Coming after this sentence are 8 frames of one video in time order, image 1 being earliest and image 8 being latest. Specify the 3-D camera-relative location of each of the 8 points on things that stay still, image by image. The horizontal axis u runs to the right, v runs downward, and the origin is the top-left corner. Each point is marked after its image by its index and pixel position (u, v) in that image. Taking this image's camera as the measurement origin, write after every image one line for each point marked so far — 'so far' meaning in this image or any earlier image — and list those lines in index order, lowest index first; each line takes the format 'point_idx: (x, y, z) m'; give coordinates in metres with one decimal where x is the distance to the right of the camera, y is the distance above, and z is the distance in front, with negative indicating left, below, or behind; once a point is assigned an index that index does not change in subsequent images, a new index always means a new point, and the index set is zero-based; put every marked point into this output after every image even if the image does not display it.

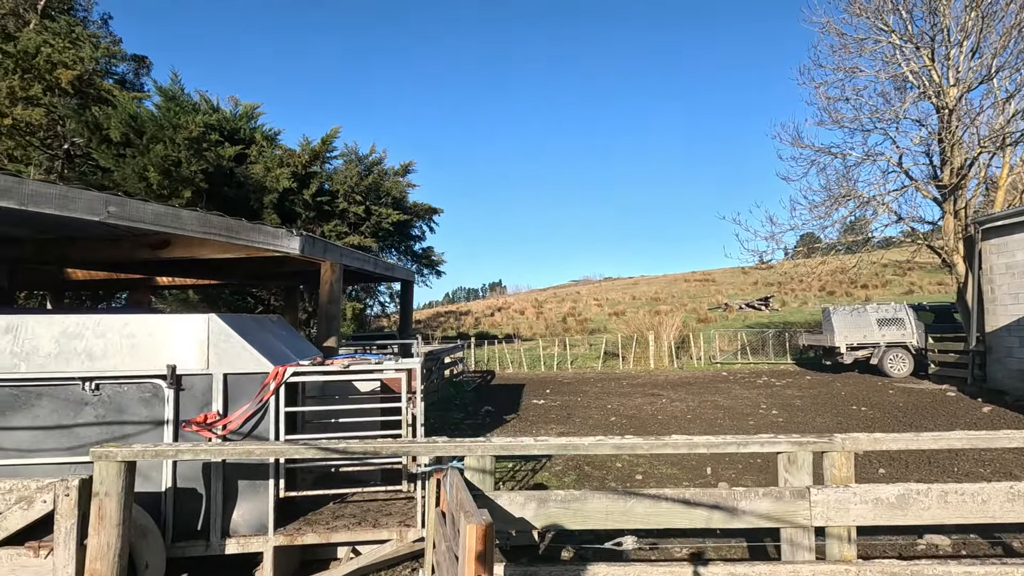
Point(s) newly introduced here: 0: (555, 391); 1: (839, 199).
0: (+1.2, -2.9, +15.2) m
1: (+10.0, +2.7, +16.7) m
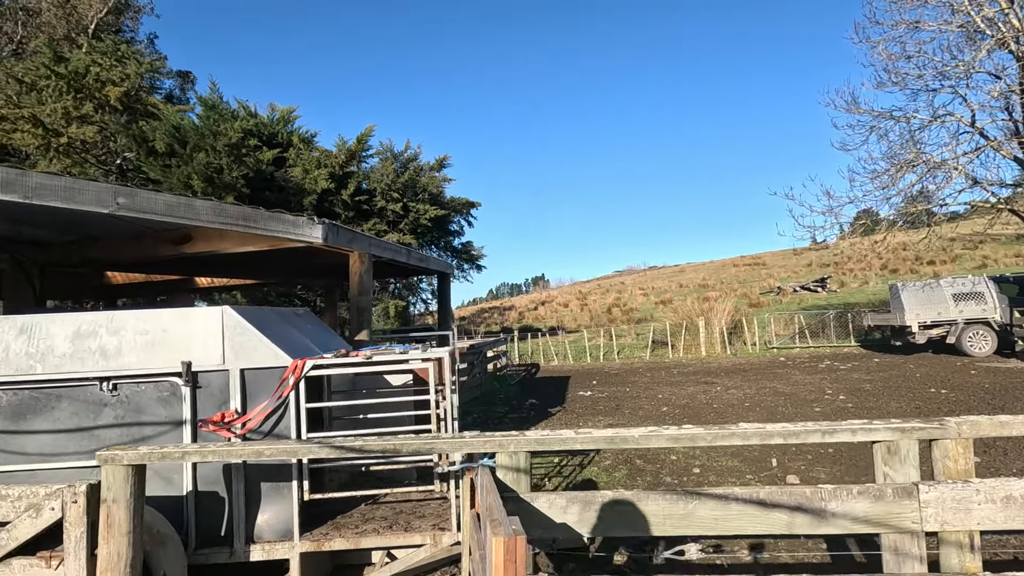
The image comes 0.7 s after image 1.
0: (+2.5, -2.6, +14.7) m
1: (+11.1, +3.4, +15.4) m
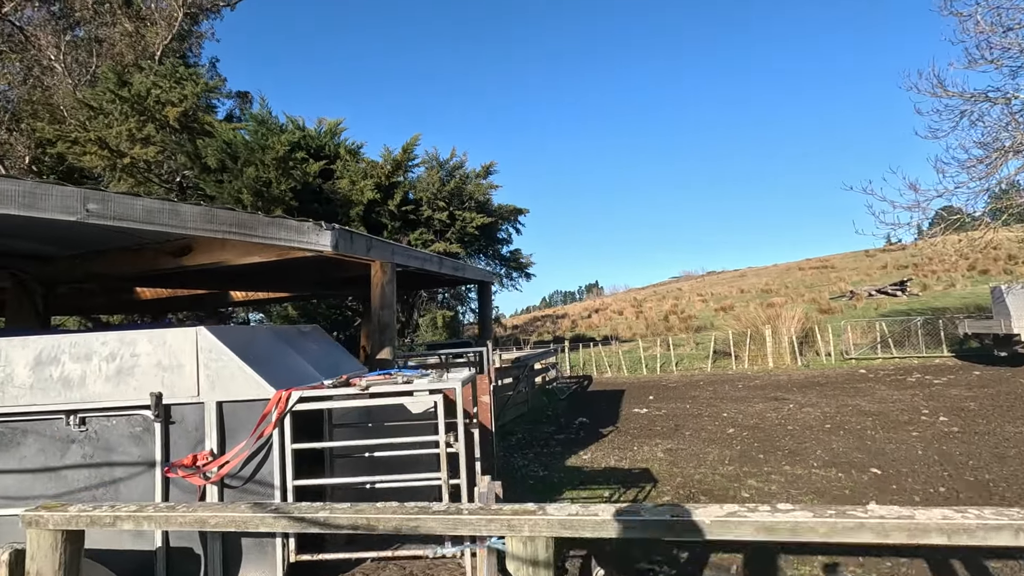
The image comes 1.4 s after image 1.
0: (+3.8, -2.8, +13.7) m
1: (+12.3, +3.3, +13.6) m
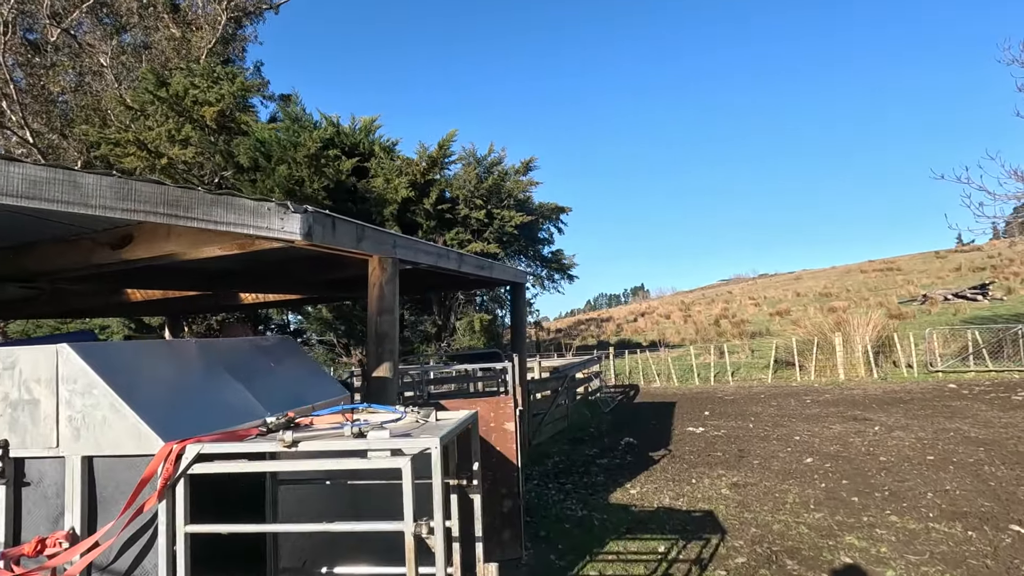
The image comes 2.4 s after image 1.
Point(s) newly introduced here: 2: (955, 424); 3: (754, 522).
0: (+4.6, -2.8, +12.2) m
1: (+13.2, +3.3, +11.4) m
2: (+8.3, -2.5, +10.0) m
3: (+2.4, -2.3, +5.2) m
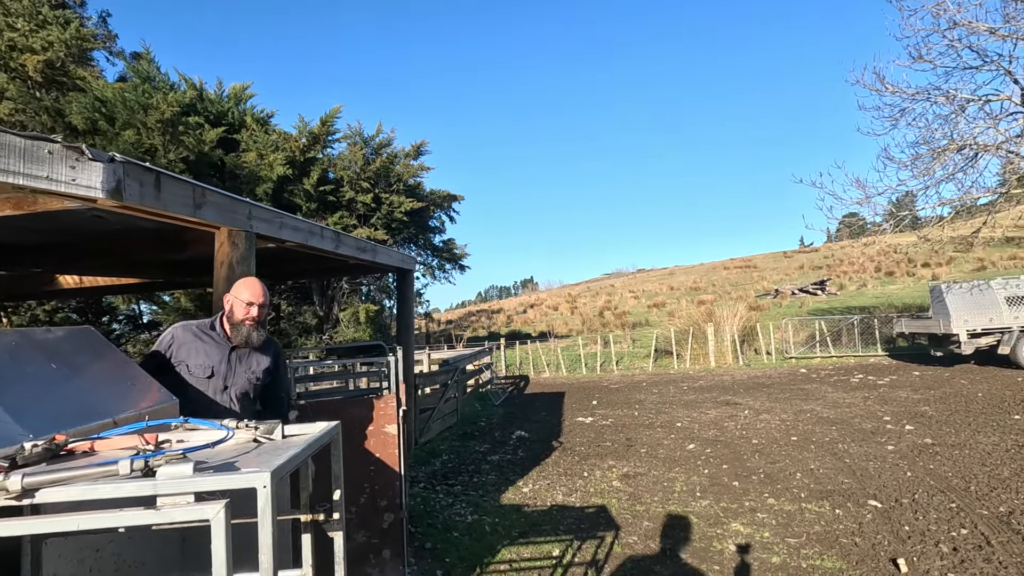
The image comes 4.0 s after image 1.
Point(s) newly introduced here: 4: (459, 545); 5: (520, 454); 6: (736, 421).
0: (+2.1, -2.6, +12.4) m
1: (+10.7, +3.4, +13.3) m
2: (+6.1, -2.4, +11.0) m
3: (+1.3, -2.2, +5.2) m
4: (-0.4, -2.2, +4.5) m
5: (+0.1, -2.4, +7.6) m
6: (+4.0, -2.4, +9.7) m
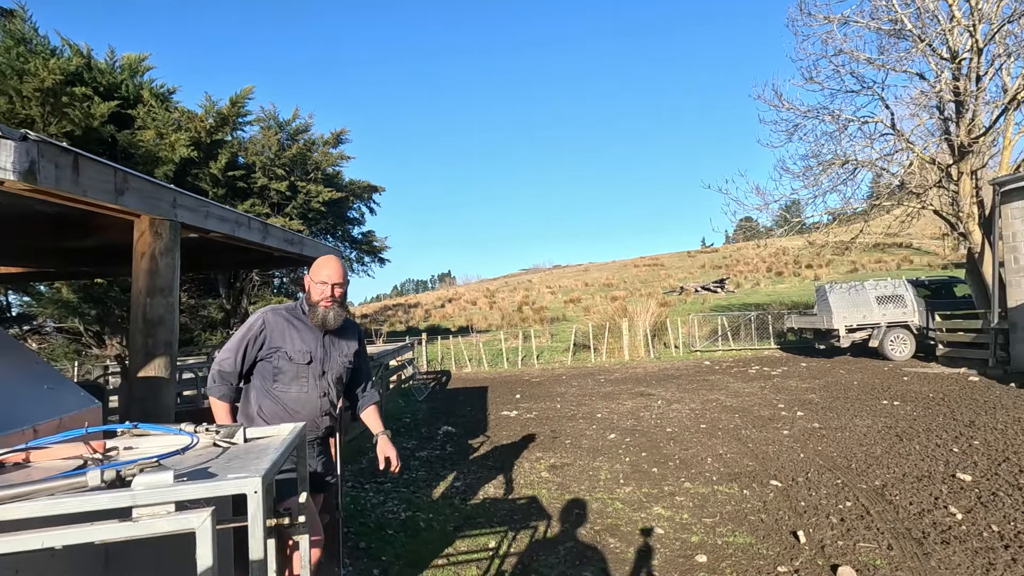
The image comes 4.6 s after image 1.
0: (+0.3, -2.5, +12.7) m
1: (+8.8, +3.4, +14.9) m
2: (+4.5, -2.4, +11.9) m
3: (+0.6, -2.2, +5.4) m
4: (-1.0, -2.1, +4.5) m
5: (-0.9, -2.3, +7.6) m
6: (+2.7, -2.3, +10.2) m
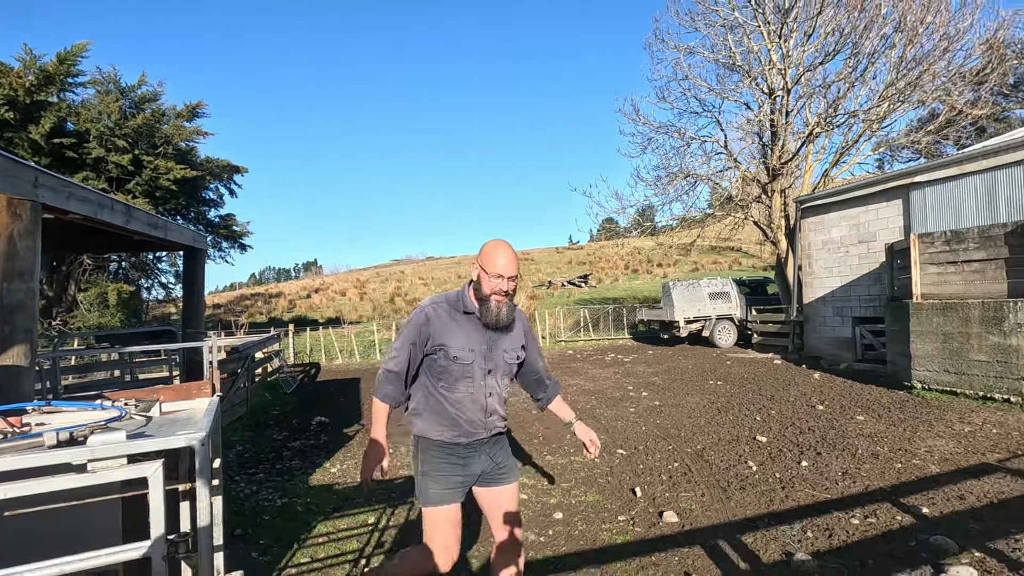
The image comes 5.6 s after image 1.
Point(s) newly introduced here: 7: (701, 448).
0: (-2.7, -2.3, +12.9) m
1: (+5.1, +3.5, +16.9) m
2: (+1.5, -2.3, +13.1) m
3: (-0.7, -2.1, +5.8) m
4: (-2.0, -2.0, +4.6) m
5: (-2.7, -2.2, +7.6) m
6: (+0.1, -2.2, +11.0) m
7: (+2.5, -2.1, +7.0) m
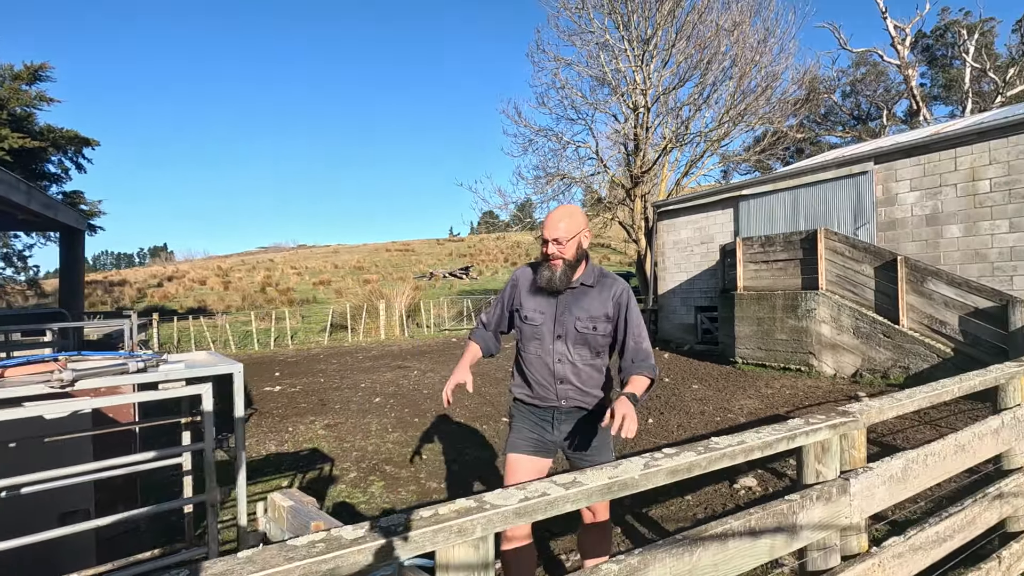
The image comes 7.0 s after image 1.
0: (-5.5, -2.0, +12.8) m
1: (+1.4, +3.7, +18.4) m
2: (-1.3, -2.0, +13.9) m
3: (-1.9, -1.9, +6.4) m
4: (-3.0, -1.9, +4.9) m
5: (-4.3, -1.9, +7.7) m
6: (-2.3, -2.0, +11.6) m
7: (+0.9, -1.9, +8.2) m
